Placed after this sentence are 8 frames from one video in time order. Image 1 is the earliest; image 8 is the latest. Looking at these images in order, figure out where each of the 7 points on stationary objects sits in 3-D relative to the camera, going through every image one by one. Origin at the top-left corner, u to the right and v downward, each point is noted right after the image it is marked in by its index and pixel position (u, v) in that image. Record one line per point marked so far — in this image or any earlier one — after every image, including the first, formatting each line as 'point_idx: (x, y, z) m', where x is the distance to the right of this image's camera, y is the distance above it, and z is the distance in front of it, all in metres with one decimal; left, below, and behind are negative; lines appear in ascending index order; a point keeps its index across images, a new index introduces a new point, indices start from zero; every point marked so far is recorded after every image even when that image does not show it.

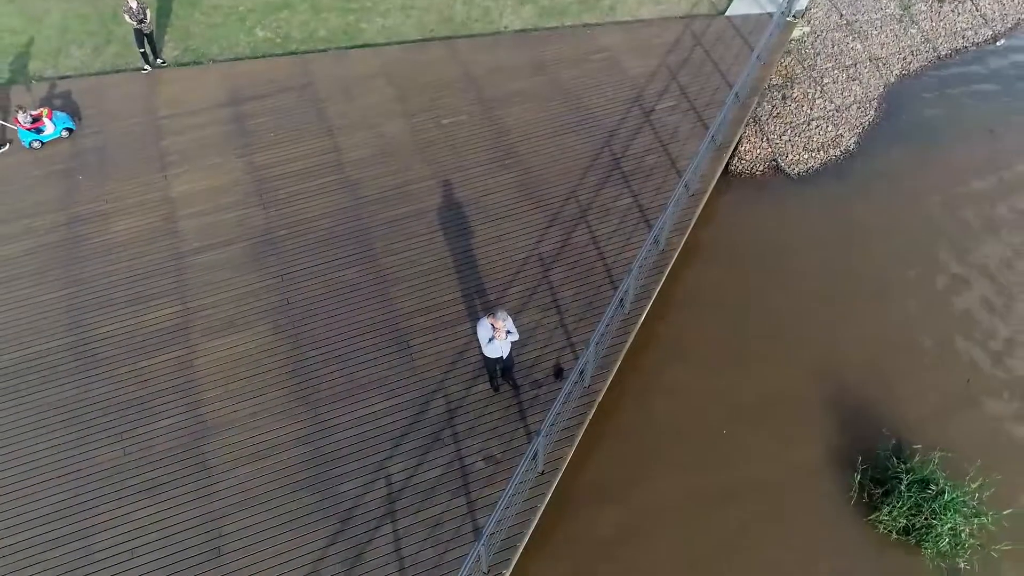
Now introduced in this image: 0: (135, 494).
0: (-3.1, -1.7, +6.0) m
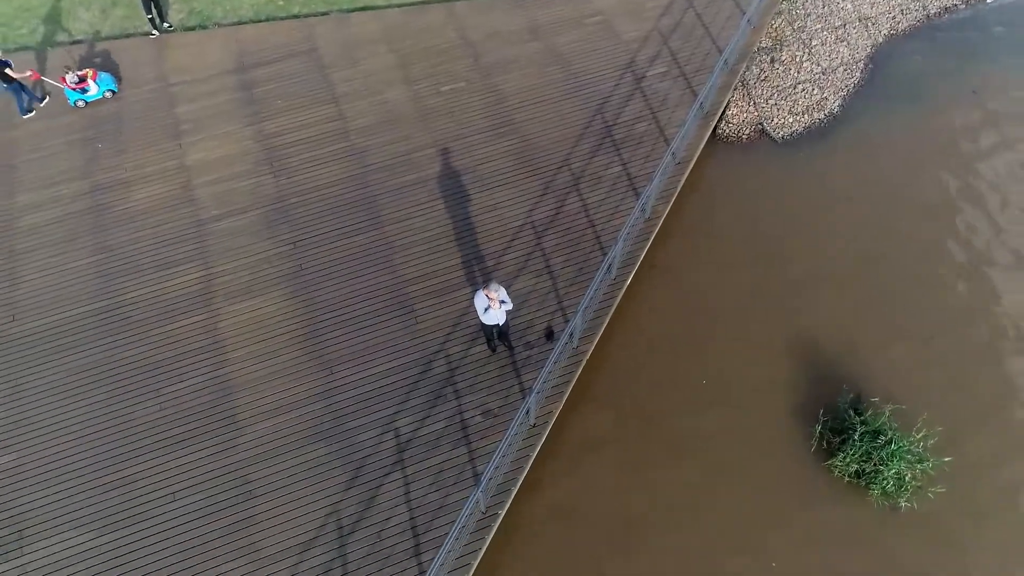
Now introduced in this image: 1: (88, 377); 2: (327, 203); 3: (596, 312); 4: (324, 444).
0: (-3.2, -1.5, +6.8) m
1: (-4.2, -0.9, +7.1) m
2: (-2.1, +1.0, +8.3) m
3: (+0.9, -0.2, +7.6) m
4: (-1.8, -1.5, +6.8) m
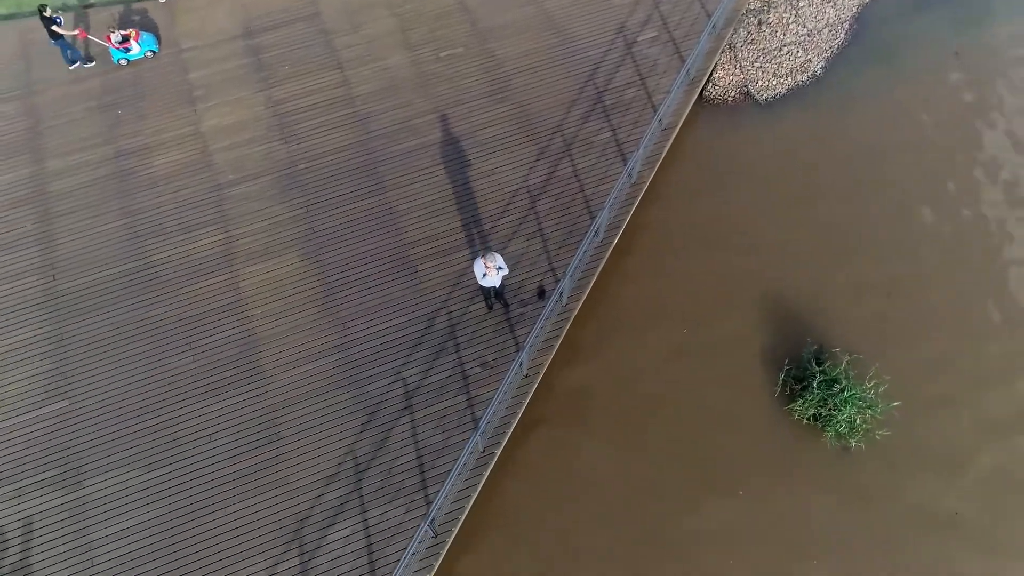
0: (-3.2, -1.1, +7.7) m
1: (-4.2, -0.5, +7.9) m
2: (-2.2, +1.5, +8.9) m
3: (+0.8, +0.2, +8.3) m
4: (-1.8, -1.1, +7.7) m
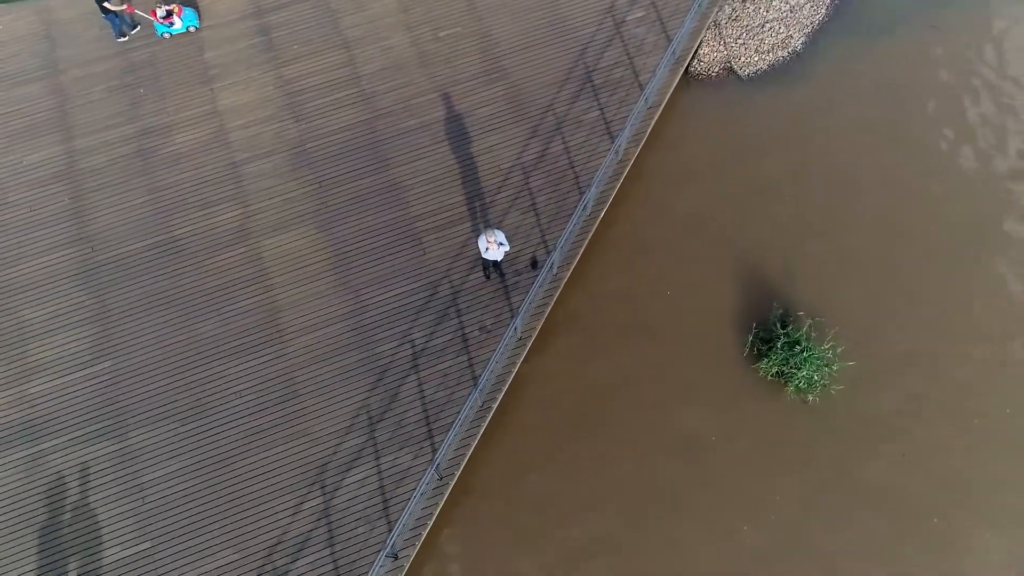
0: (-3.3, -0.8, +8.6) m
1: (-4.3, -0.1, +8.8) m
2: (-2.3, +1.9, +9.6) m
3: (+0.8, +0.6, +9.1) m
4: (-1.9, -0.8, +8.6) m
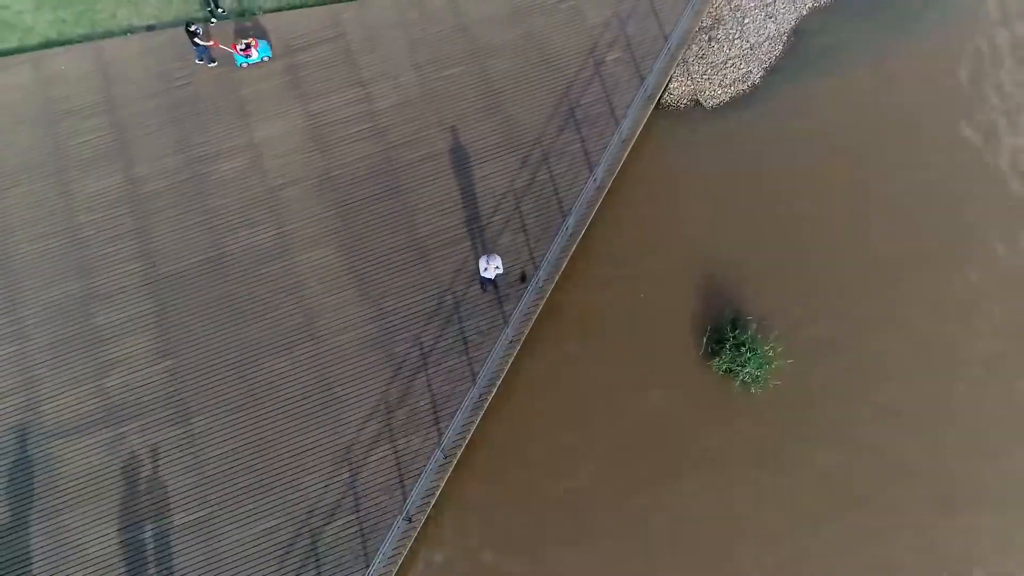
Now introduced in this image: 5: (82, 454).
0: (-3.4, -0.9, +10.3) m
1: (-4.4, -0.3, +10.5) m
2: (-2.4, +1.8, +11.3) m
3: (+0.7, +0.4, +10.8) m
4: (-2.0, -0.9, +10.3) m
5: (-5.9, -2.3, +9.9) m
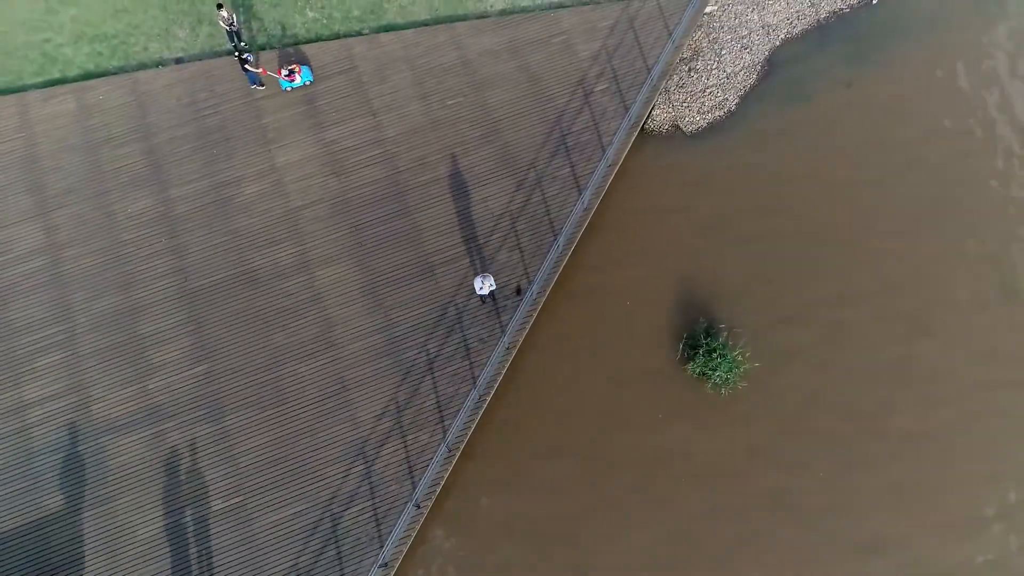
0: (-3.5, -1.1, +11.6) m
1: (-4.5, -0.5, +11.8) m
2: (-2.4, +1.6, +12.5) m
3: (+0.6, +0.2, +12.1) m
4: (-2.0, -1.1, +11.6) m
5: (-5.9, -2.5, +11.1) m
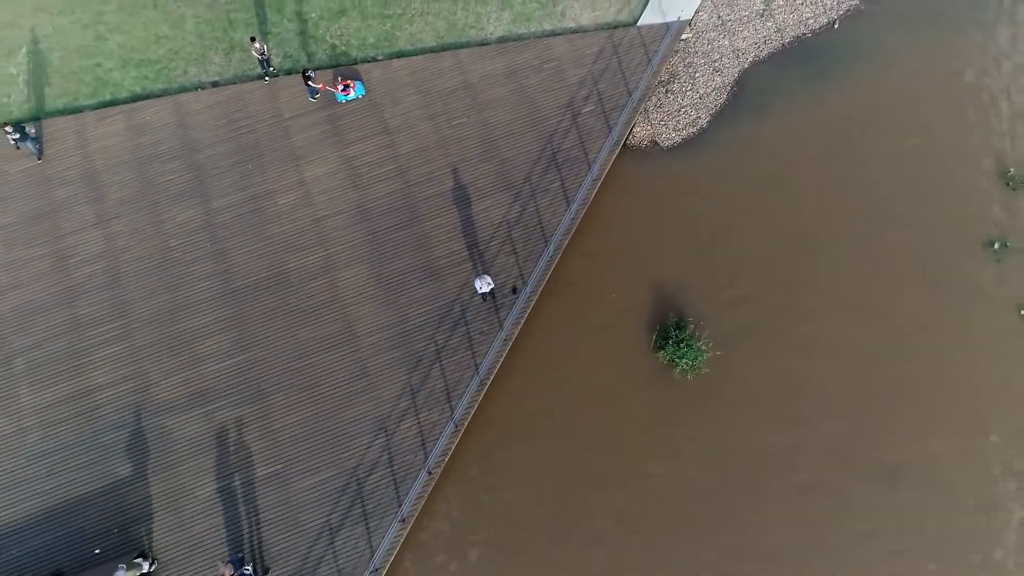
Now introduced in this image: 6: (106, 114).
0: (-3.5, -1.1, +13.6) m
1: (-4.5, -0.5, +13.7) m
2: (-2.5, +1.6, +14.4) m
3: (+0.5, +0.2, +14.1) m
4: (-2.1, -1.1, +13.6) m
5: (-6.0, -2.5, +13.2) m
6: (-8.3, +3.6, +14.8) m
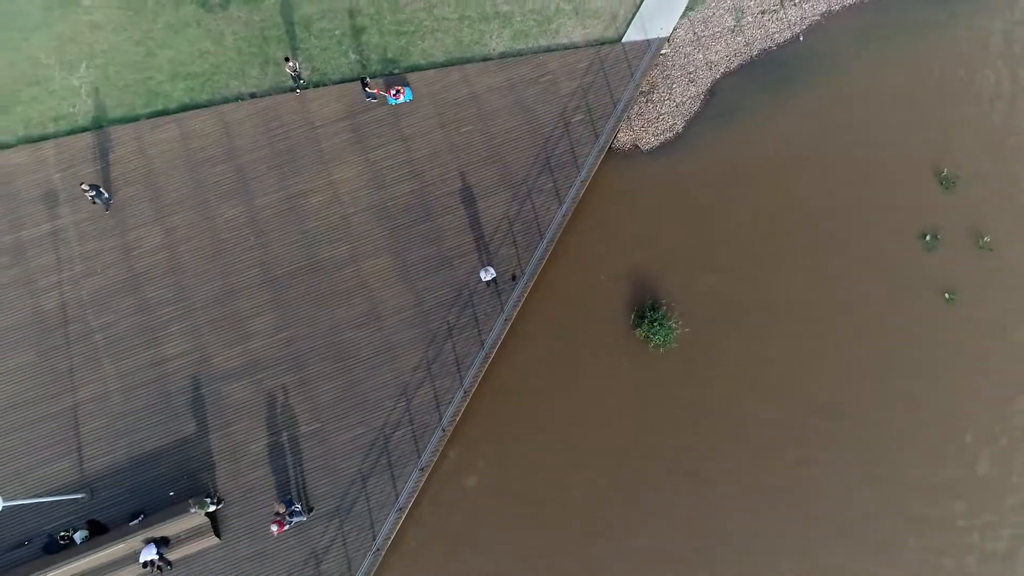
0: (-3.5, -0.8, +16.1) m
1: (-4.5, -0.2, +16.2) m
2: (-2.5, +1.9, +16.8) m
3: (+0.5, +0.5, +16.5) m
4: (-2.1, -0.9, +16.1) m
5: (-6.0, -2.2, +15.8) m
6: (-8.3, +3.9, +17.0) m
